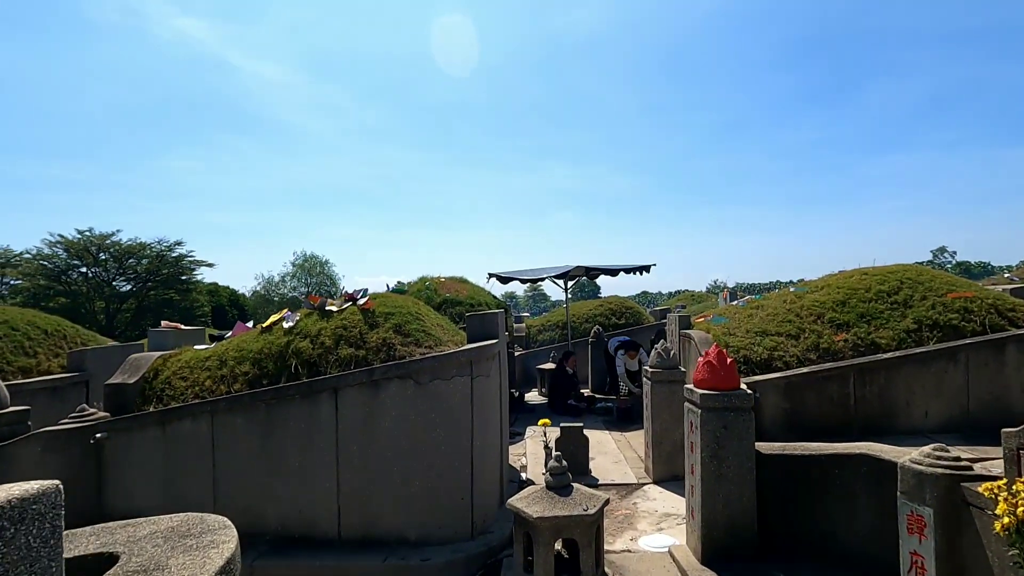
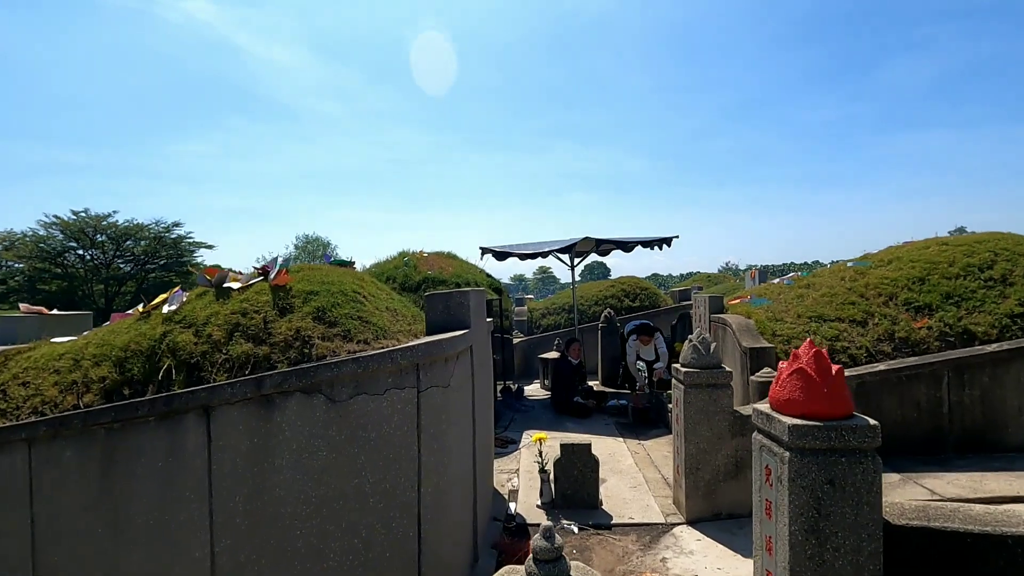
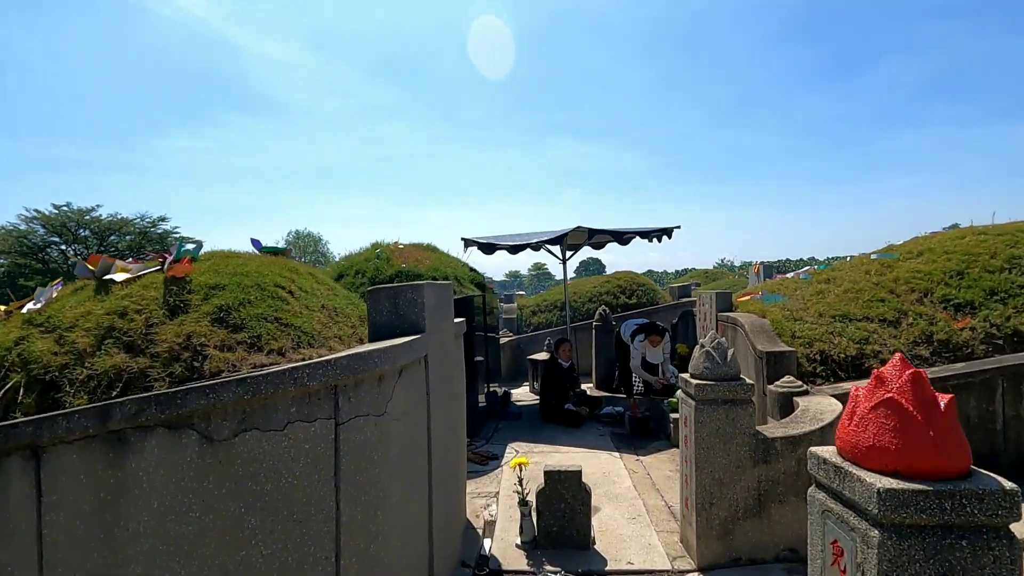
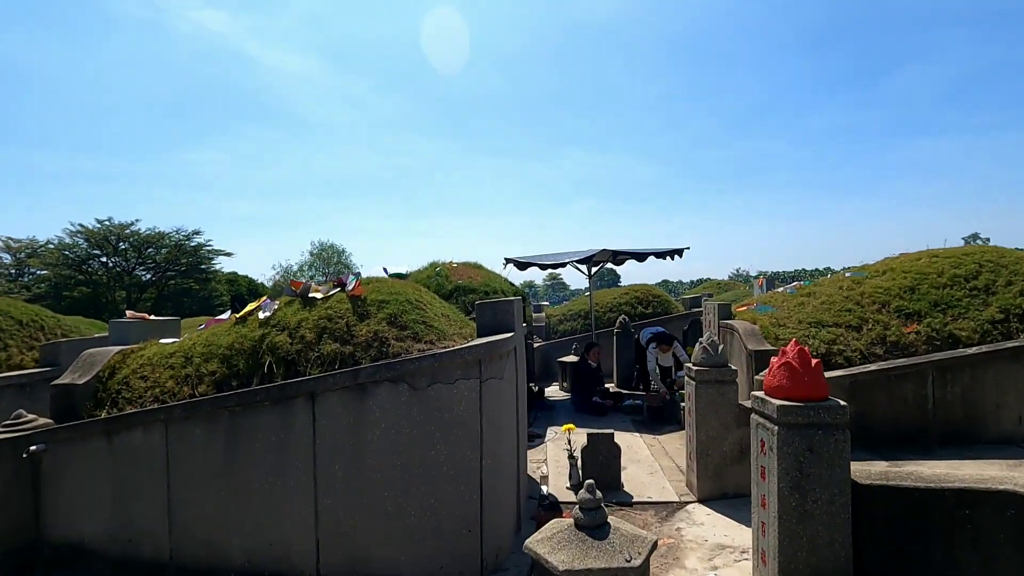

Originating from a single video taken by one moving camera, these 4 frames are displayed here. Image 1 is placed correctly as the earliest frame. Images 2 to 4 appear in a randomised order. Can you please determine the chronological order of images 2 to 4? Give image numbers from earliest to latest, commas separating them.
4, 2, 3
